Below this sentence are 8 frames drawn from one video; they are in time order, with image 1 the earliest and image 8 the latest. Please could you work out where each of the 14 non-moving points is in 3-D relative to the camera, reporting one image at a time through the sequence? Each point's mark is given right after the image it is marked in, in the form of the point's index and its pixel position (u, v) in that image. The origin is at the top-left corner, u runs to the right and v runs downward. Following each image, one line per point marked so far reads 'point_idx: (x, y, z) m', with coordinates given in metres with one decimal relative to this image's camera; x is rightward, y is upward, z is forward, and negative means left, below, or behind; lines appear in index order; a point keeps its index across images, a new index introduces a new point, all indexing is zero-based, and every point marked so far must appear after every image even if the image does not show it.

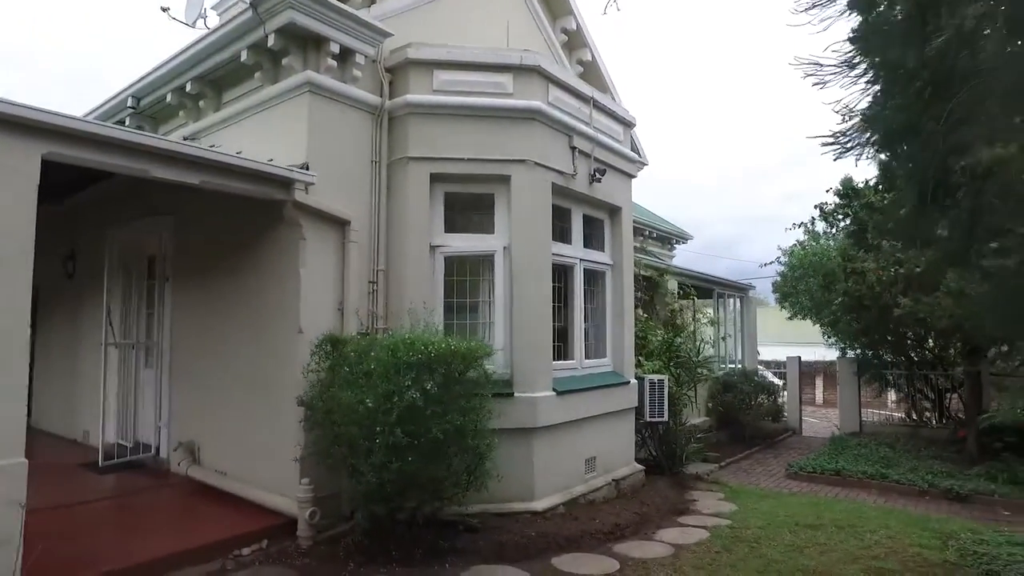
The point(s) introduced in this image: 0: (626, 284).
0: (+1.6, +0.1, +8.3) m
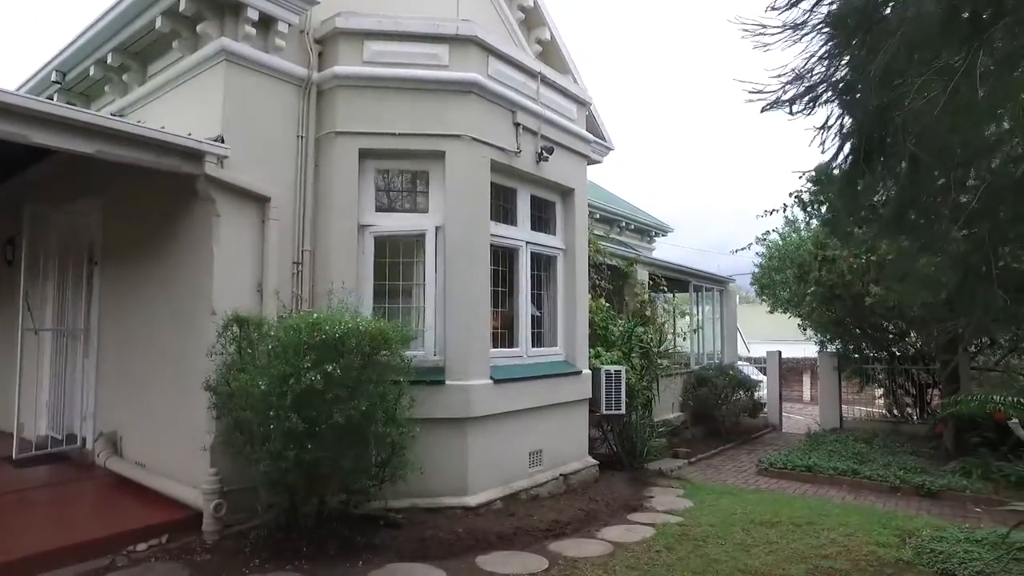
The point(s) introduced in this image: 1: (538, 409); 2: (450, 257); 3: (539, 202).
0: (+0.9, +0.3, +7.9) m
1: (+0.3, -1.4, +7.0) m
2: (-0.6, +0.3, +6.2) m
3: (+0.3, +1.1, +7.7) m
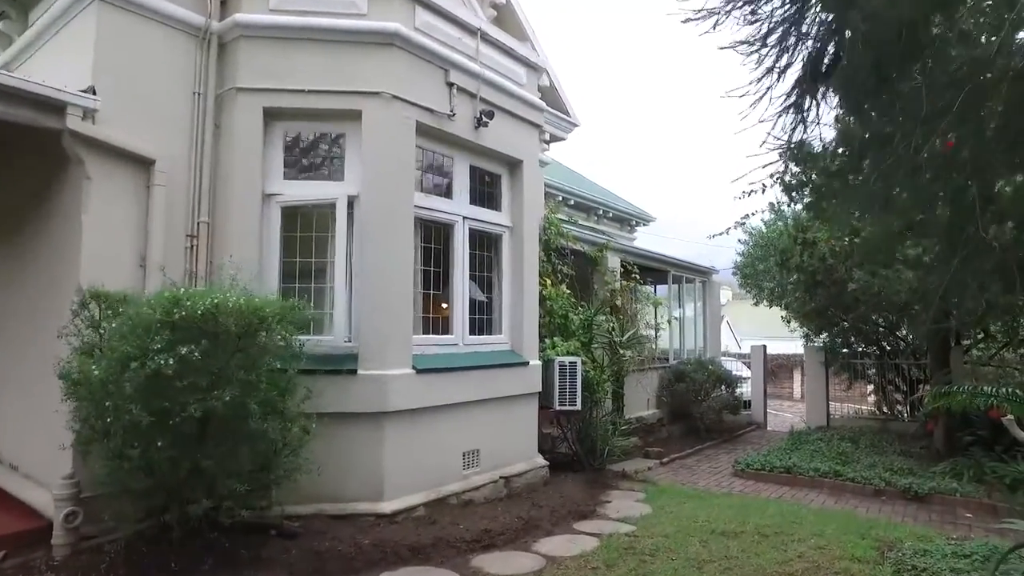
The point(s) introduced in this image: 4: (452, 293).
0: (+0.2, +0.5, +7.2) m
1: (-0.4, -1.2, +6.3) m
2: (-1.3, +0.5, +5.5) m
3: (-0.4, +1.3, +6.9) m
4: (-0.7, -0.1, +6.4) m
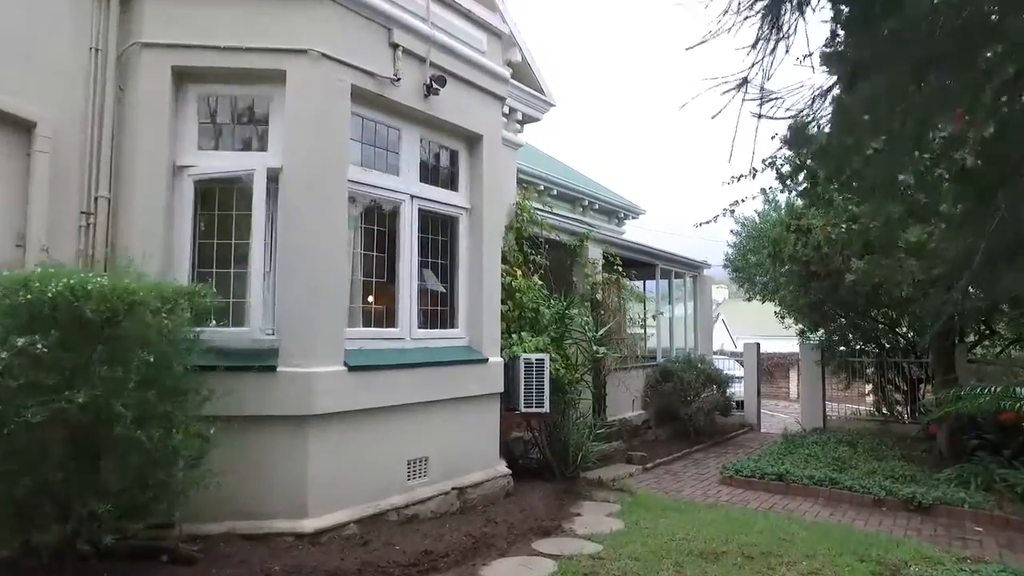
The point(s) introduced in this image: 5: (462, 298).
0: (-0.2, +0.6, +6.5) m
1: (-0.8, -1.1, +5.5) m
2: (-1.8, +0.7, +4.8) m
3: (-0.8, +1.4, +6.2) m
4: (-1.1, +0.1, +5.7) m
5: (-0.5, -0.1, +6.3) m
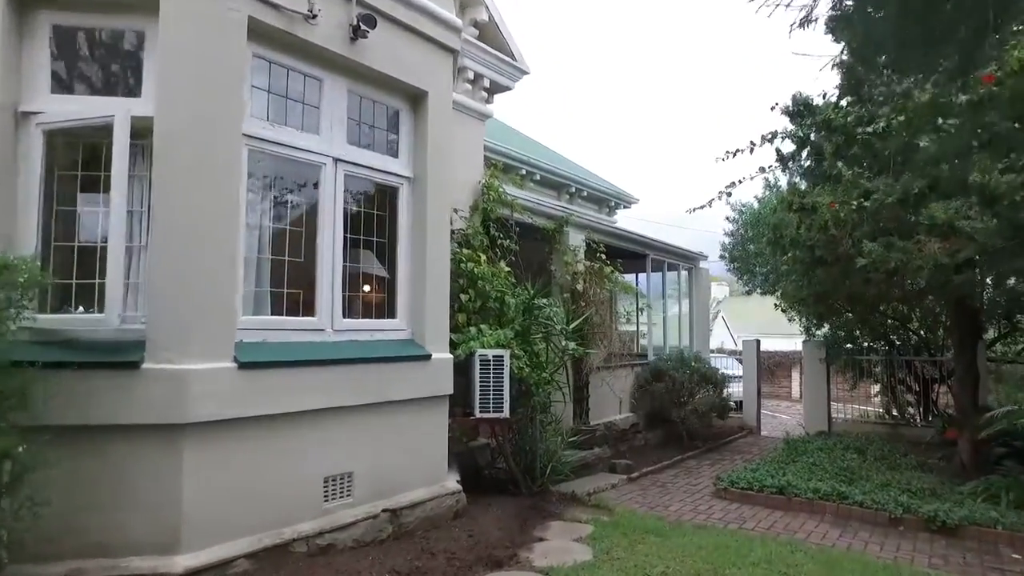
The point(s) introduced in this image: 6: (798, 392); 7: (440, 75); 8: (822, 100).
0: (-0.7, +0.7, +5.5) m
1: (-1.3, -1.0, +4.6) m
2: (-2.3, +0.8, +3.8) m
3: (-1.3, +1.6, +5.2) m
4: (-1.6, +0.2, +4.7) m
5: (-1.0, 0.0, +5.3) m
6: (+9.3, -3.4, +19.2) m
7: (-0.7, +2.0, +5.6) m
8: (+4.3, +2.6, +8.1) m
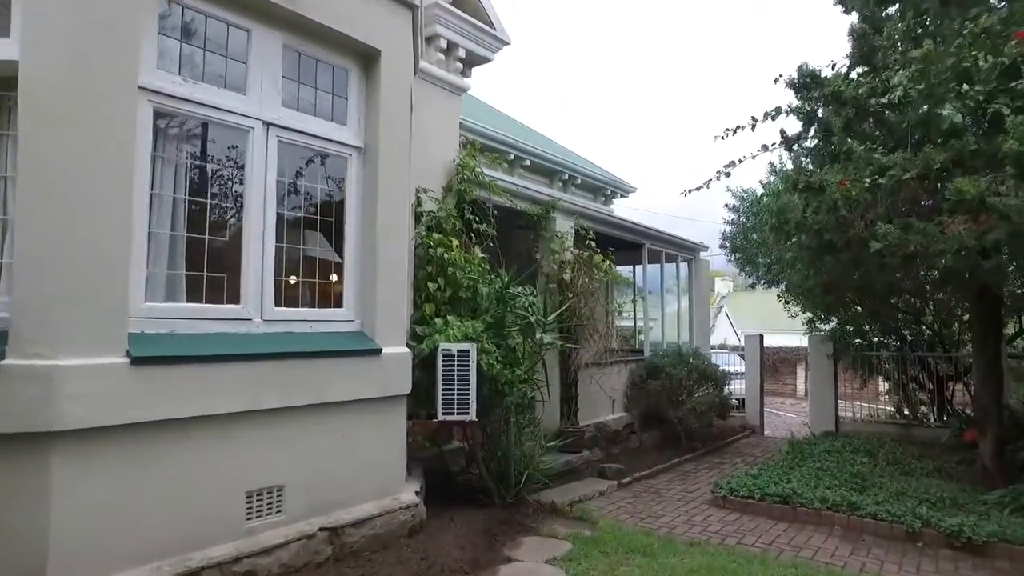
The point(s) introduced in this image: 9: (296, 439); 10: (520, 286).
0: (-1.0, +0.9, +4.8) m
1: (-1.6, -0.8, +3.9) m
2: (-2.5, +0.9, +3.1) m
3: (-1.5, +1.7, +4.6) m
4: (-1.8, +0.3, +4.1) m
5: (-1.3, +0.2, +4.6) m
6: (+9.2, -3.2, +18.5) m
7: (-1.0, +2.2, +4.9) m
8: (+4.0, +2.7, +7.4) m
9: (-1.5, -1.1, +4.1) m
10: (+0.1, 0.0, +6.3) m
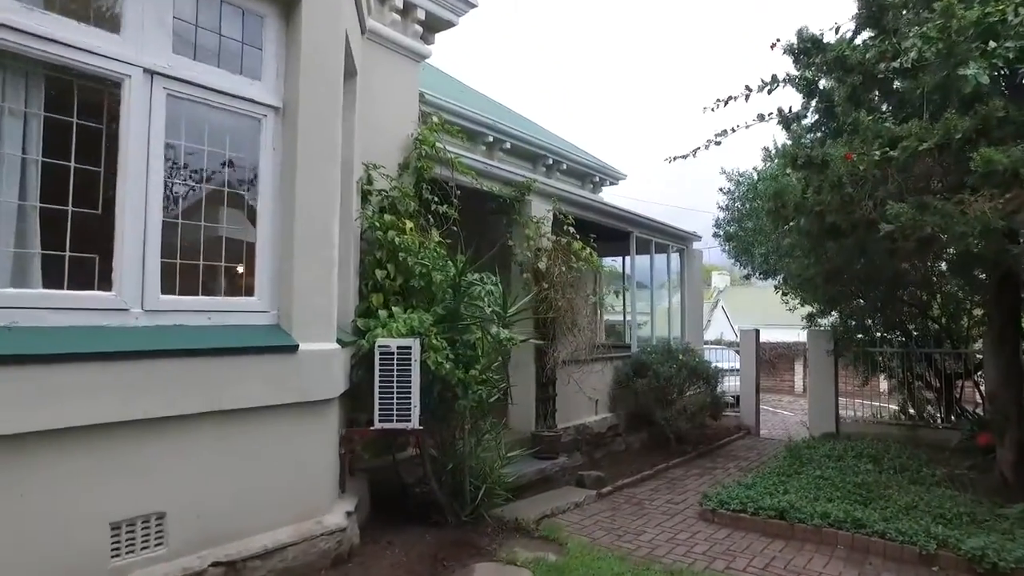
0: (-1.3, +1.0, +4.1) m
1: (-1.9, -0.7, +3.2) m
2: (-2.9, +1.0, +2.4) m
3: (-1.9, +1.8, +3.8) m
4: (-2.2, +0.4, +3.3) m
5: (-1.6, +0.3, +3.9) m
6: (+8.8, -3.0, +17.8) m
7: (-1.3, +2.3, +4.2) m
8: (+3.6, +2.8, +6.6) m
9: (-1.8, -1.0, +3.3) m
10: (-0.3, +0.1, +5.6) m
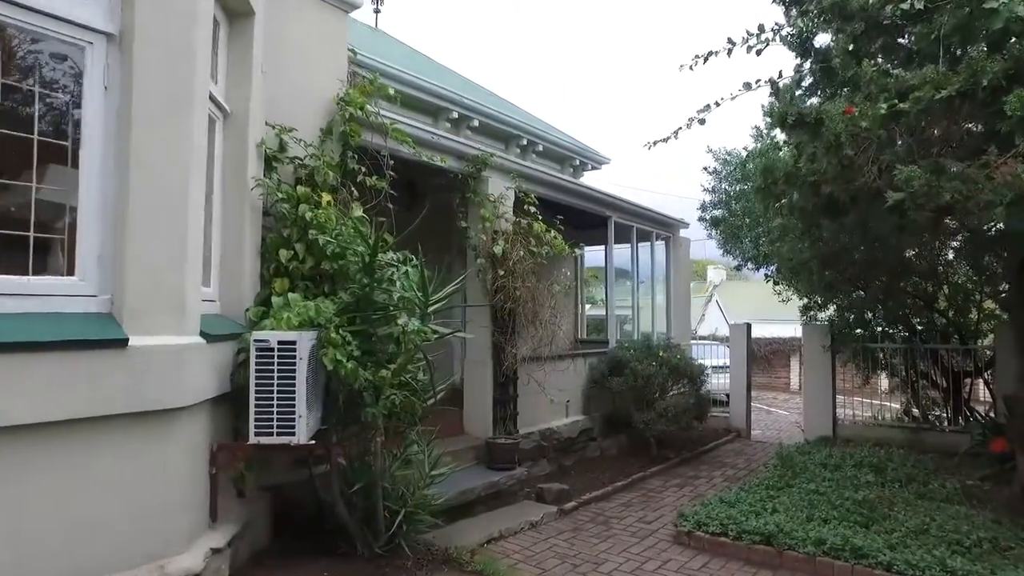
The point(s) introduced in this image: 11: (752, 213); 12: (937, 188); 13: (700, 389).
0: (-1.8, +1.1, +3.2) m
1: (-2.5, -0.6, +2.3) m
2: (-3.4, +1.1, +1.5) m
3: (-2.4, +1.9, +2.9) m
4: (-2.7, +0.5, +2.4) m
5: (-2.2, +0.4, +3.0) m
6: (+8.2, -2.8, +16.9) m
7: (-1.9, +2.4, +3.3) m
8: (+3.1, +3.0, +5.7) m
9: (-2.4, -0.8, +2.4) m
10: (-0.8, +0.3, +4.6) m
11: (+3.4, +1.1, +8.5) m
12: (+3.0, +0.7, +4.1) m
13: (+2.9, -1.6, +9.0) m
